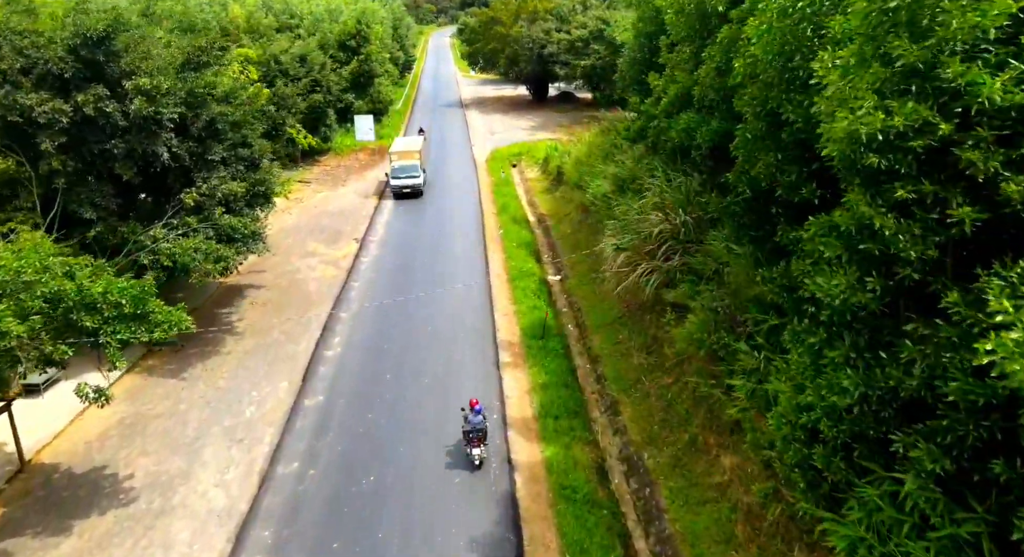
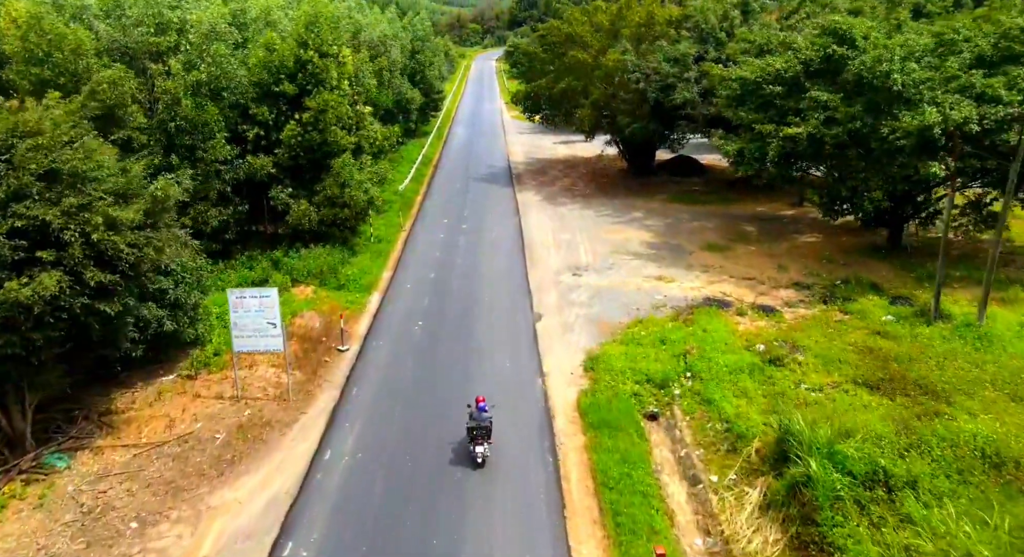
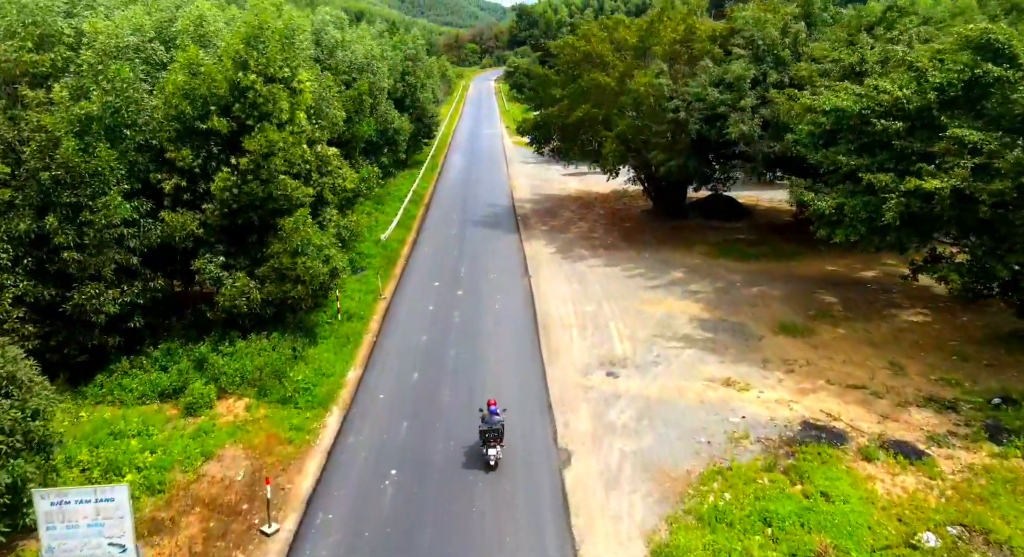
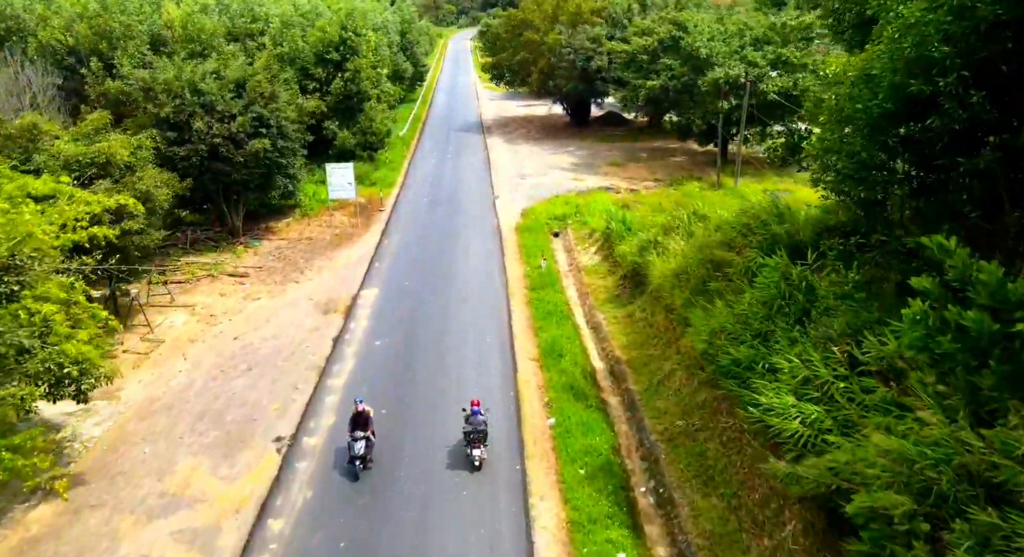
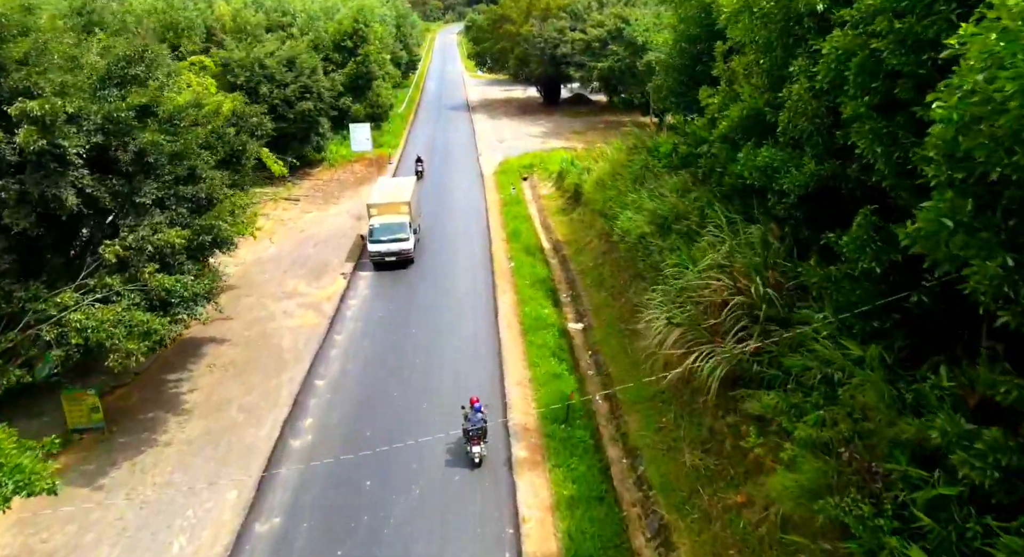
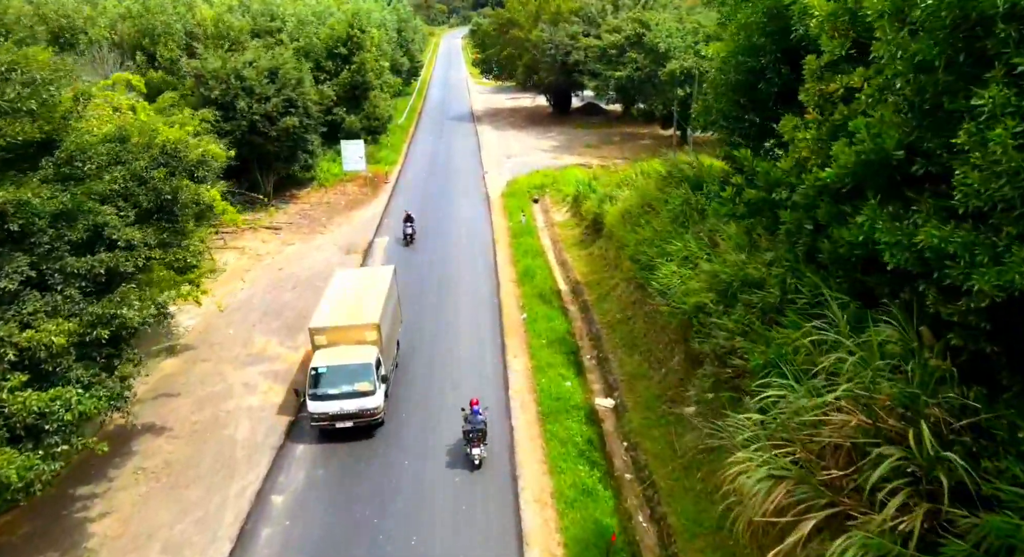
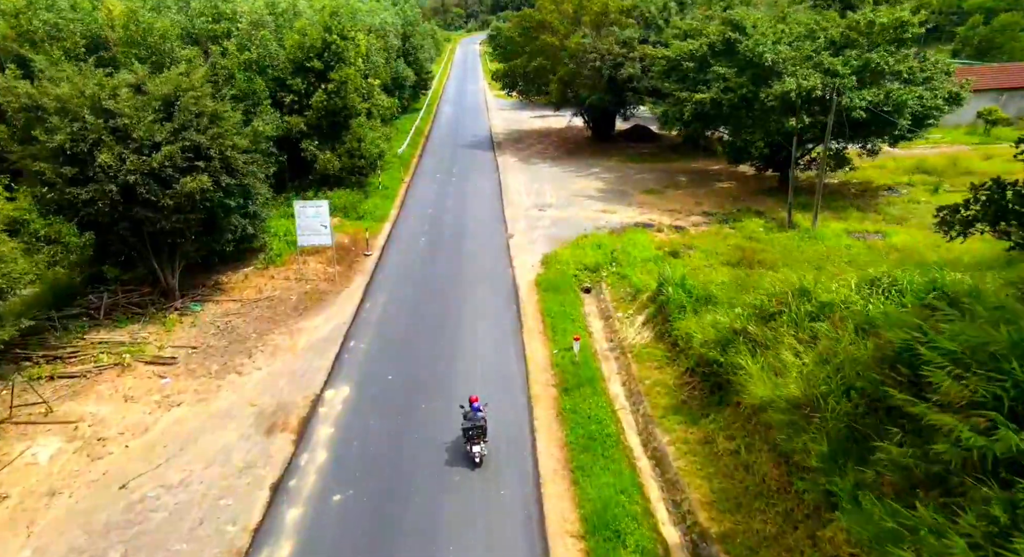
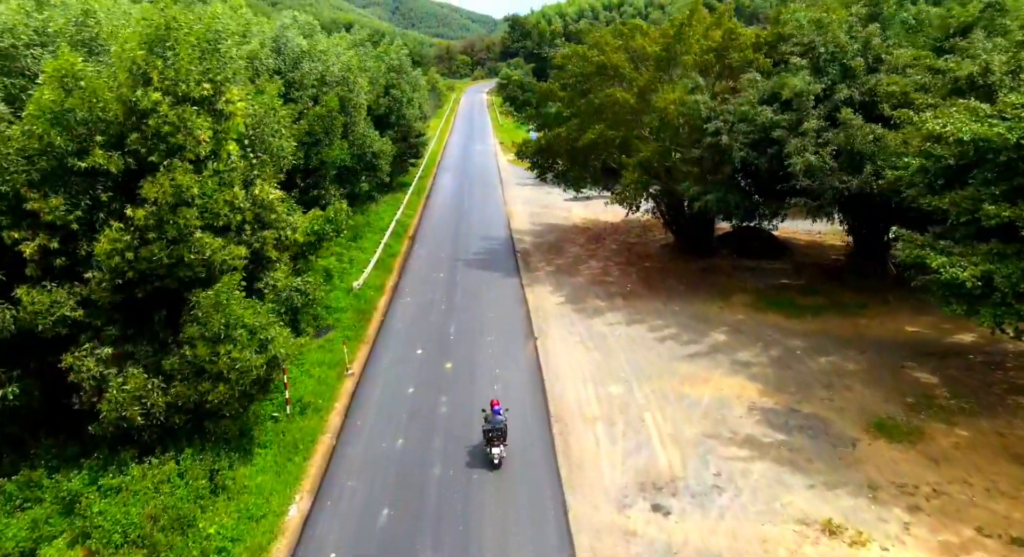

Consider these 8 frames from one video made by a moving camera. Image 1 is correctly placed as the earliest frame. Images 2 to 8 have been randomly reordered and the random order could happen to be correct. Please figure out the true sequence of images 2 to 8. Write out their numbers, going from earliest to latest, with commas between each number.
5, 6, 4, 7, 2, 3, 8
